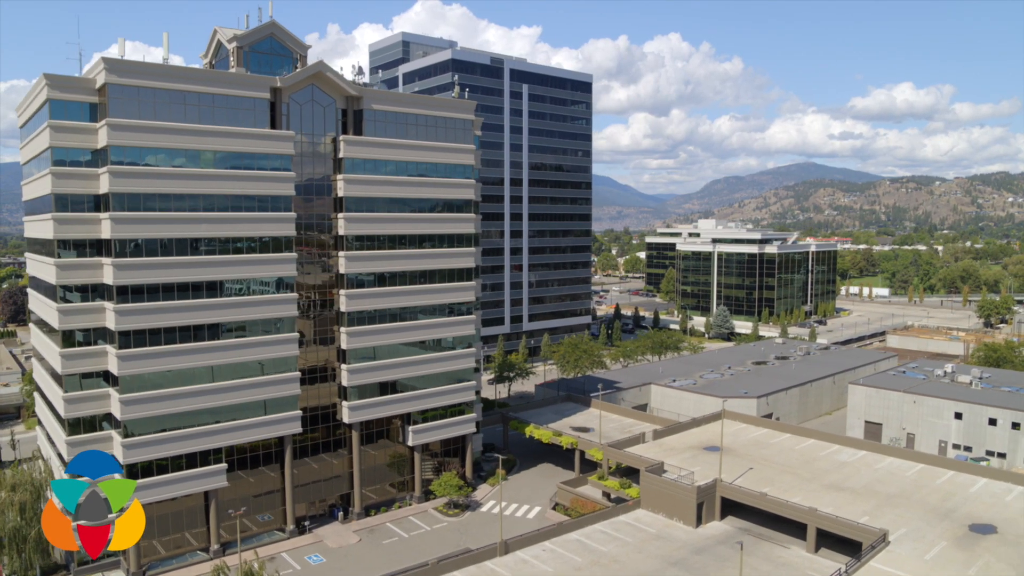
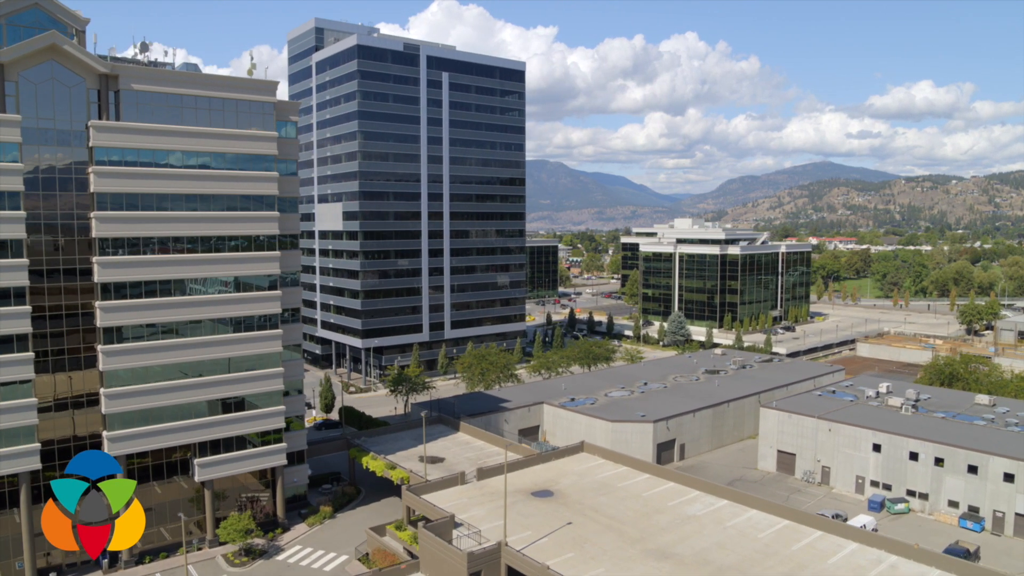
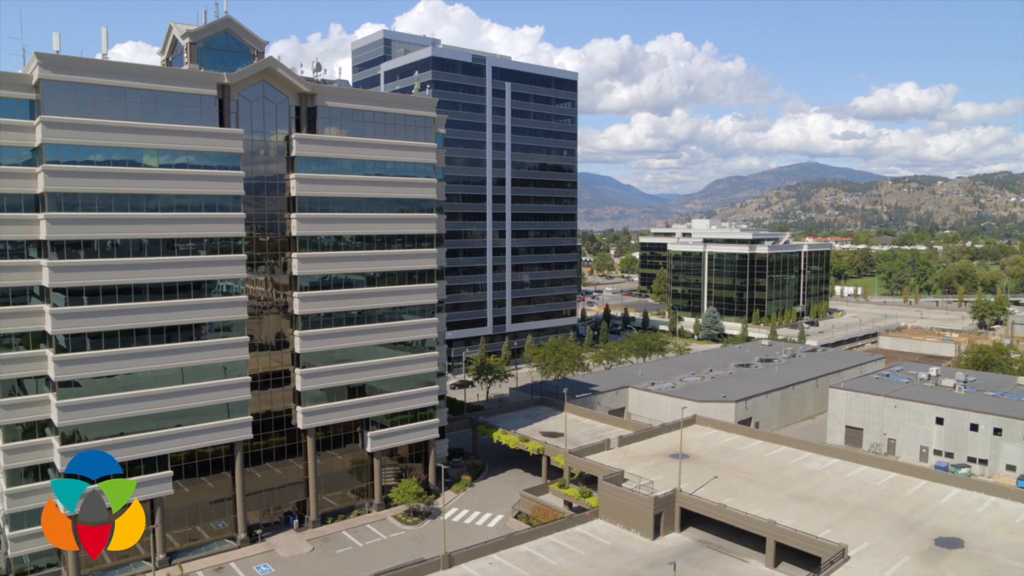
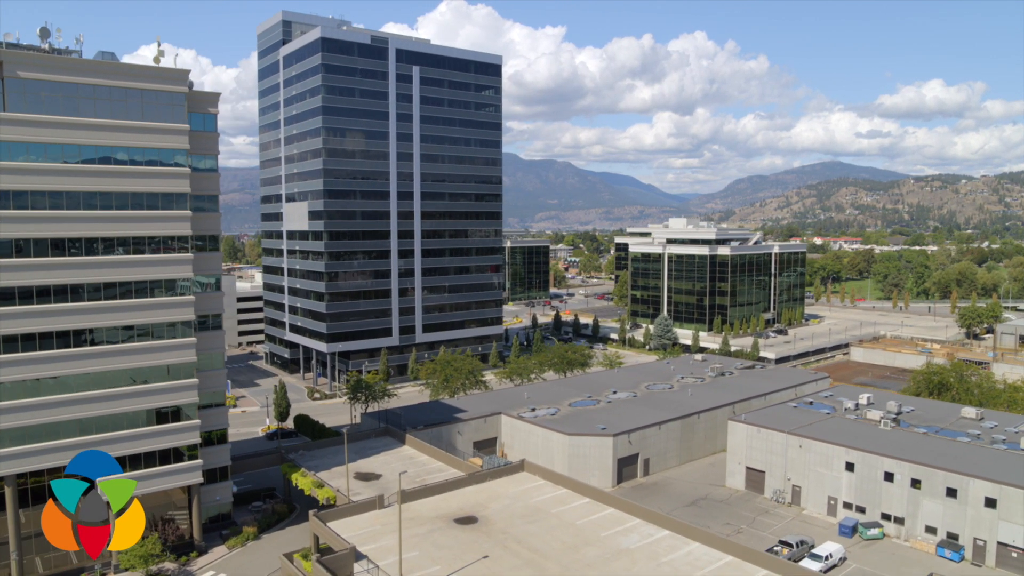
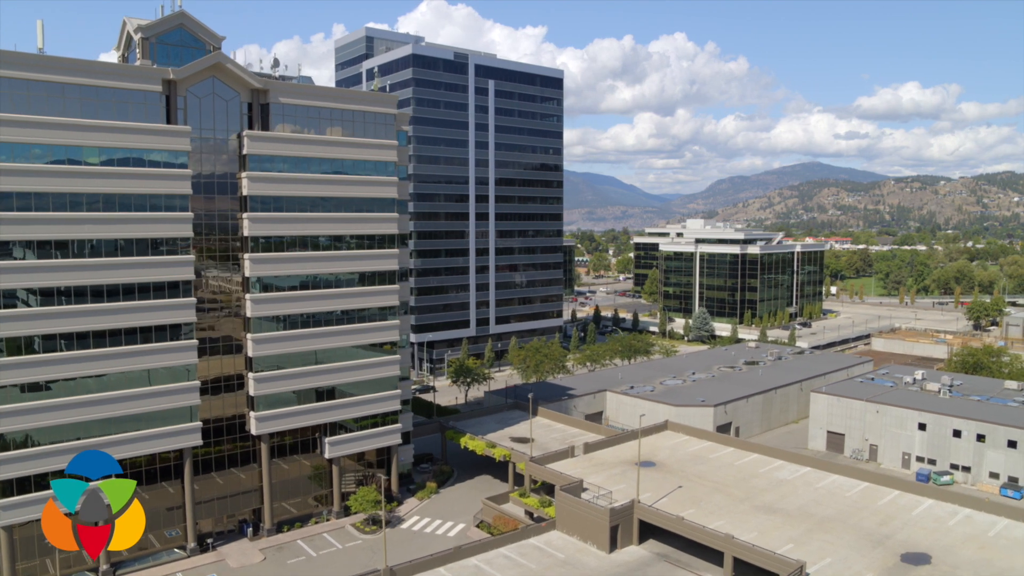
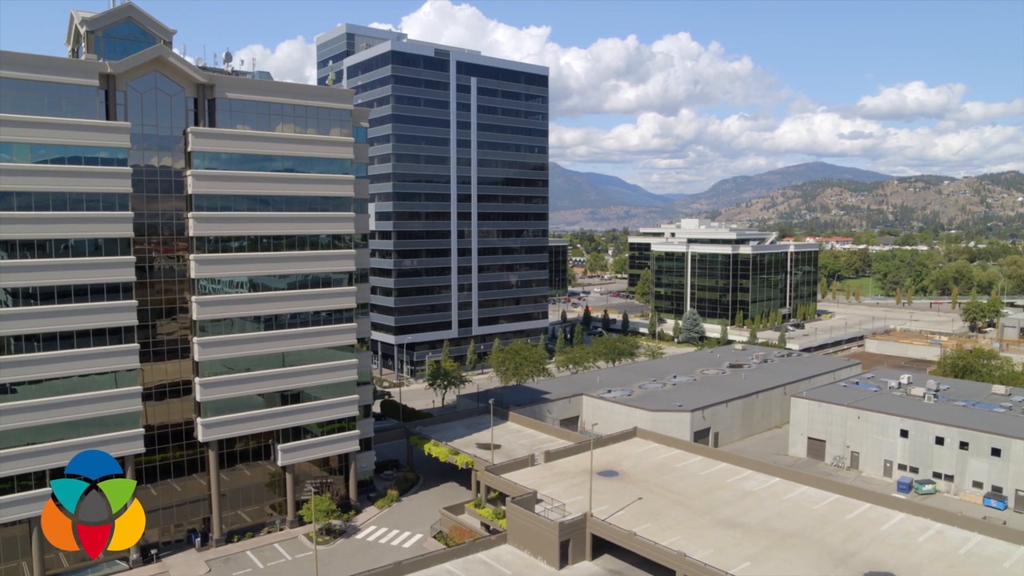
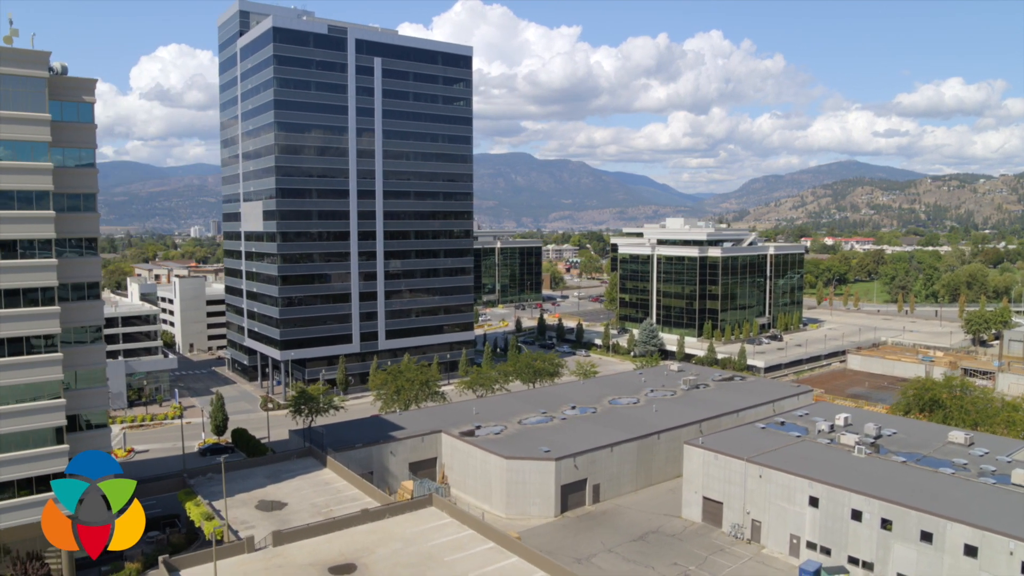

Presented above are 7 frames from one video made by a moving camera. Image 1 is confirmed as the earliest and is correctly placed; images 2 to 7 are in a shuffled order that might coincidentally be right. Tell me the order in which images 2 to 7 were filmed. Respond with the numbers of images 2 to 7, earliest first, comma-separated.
3, 5, 6, 2, 4, 7
